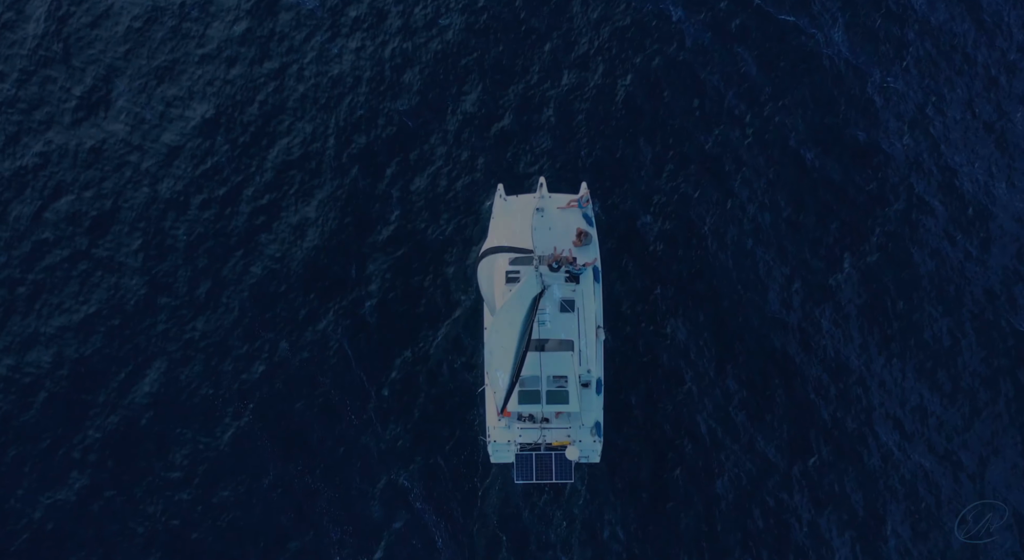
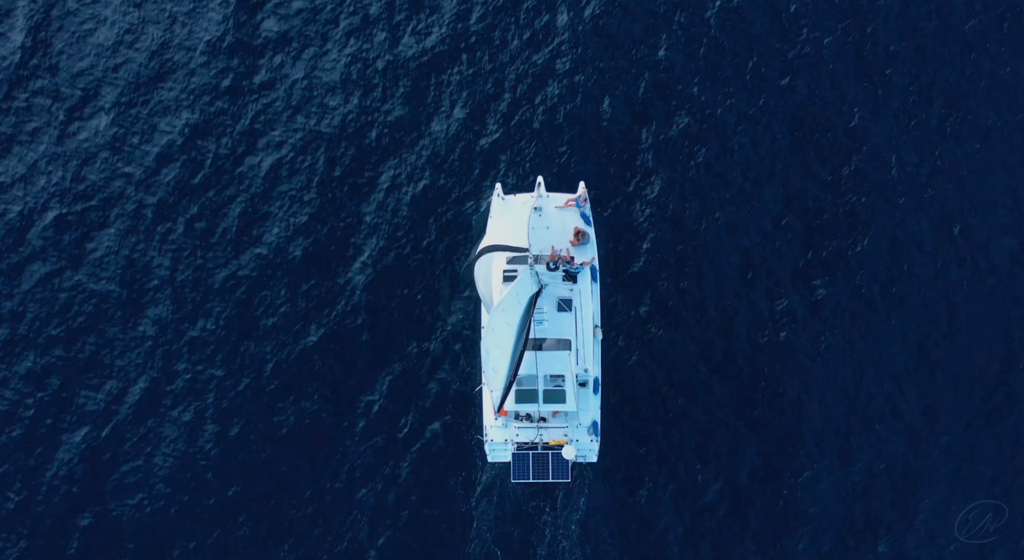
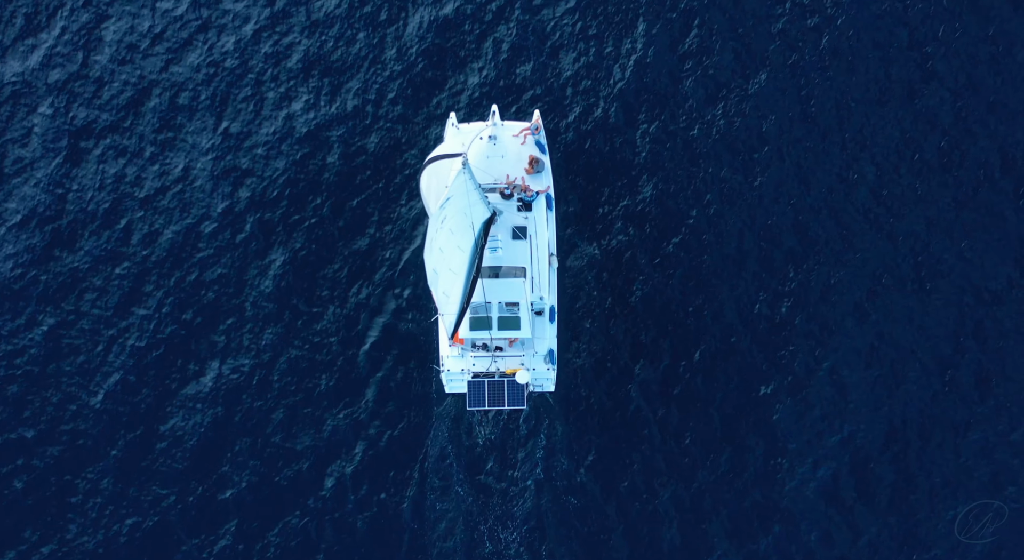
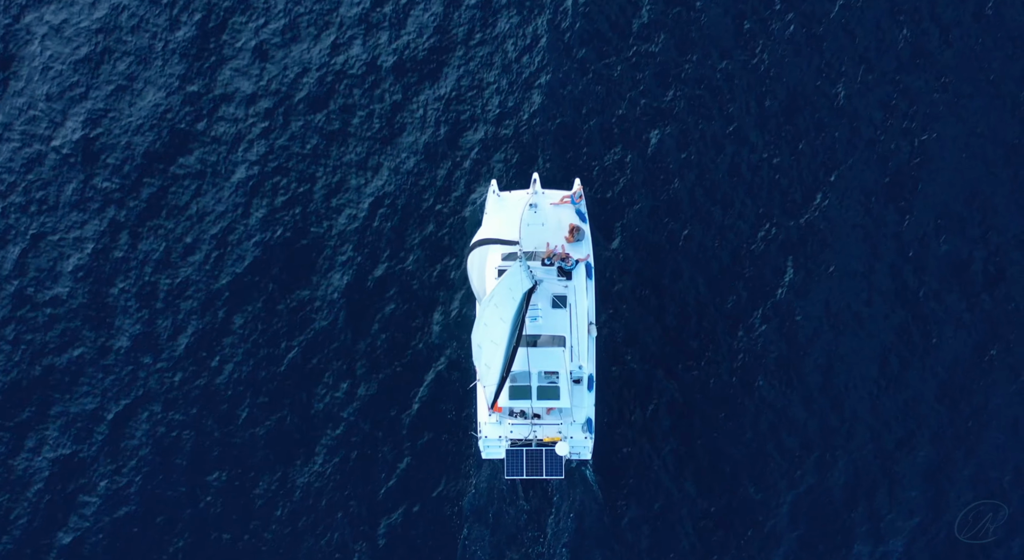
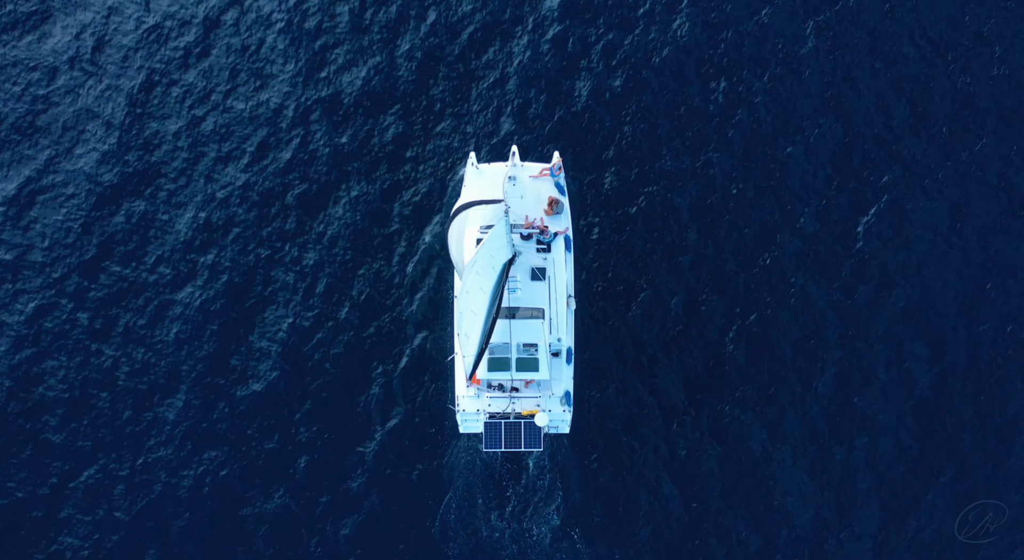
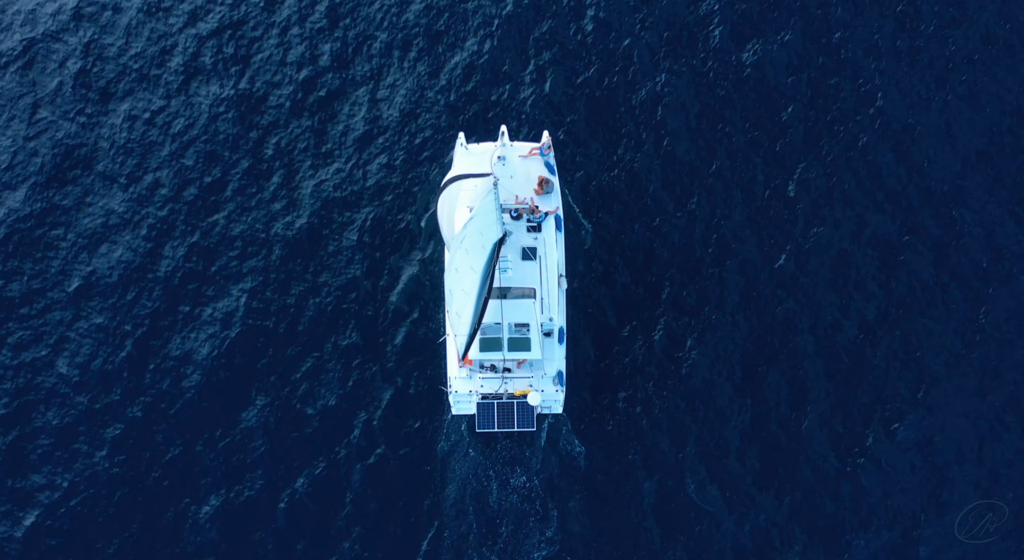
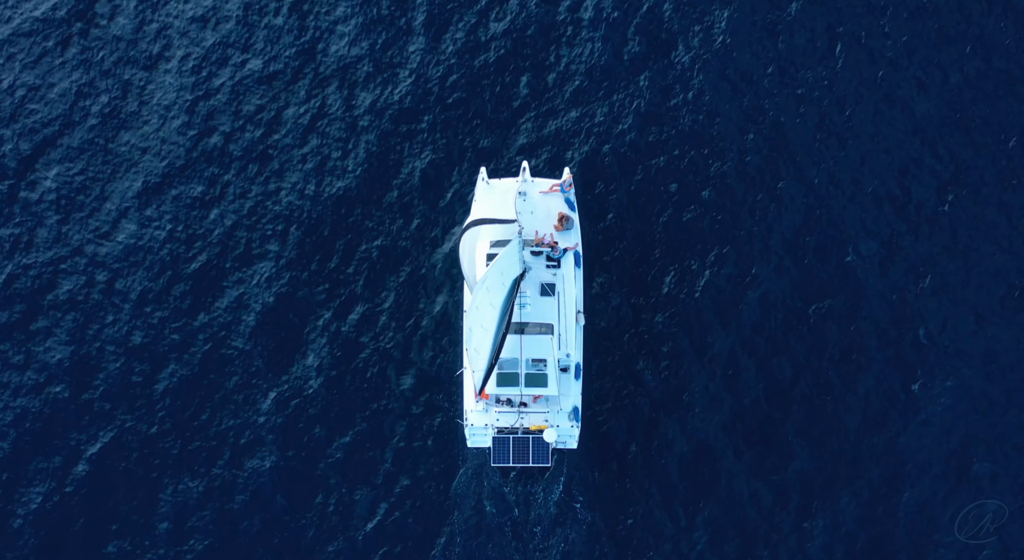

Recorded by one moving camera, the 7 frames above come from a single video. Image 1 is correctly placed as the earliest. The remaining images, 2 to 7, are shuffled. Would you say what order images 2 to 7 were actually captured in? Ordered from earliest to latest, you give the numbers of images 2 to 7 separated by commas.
2, 4, 7, 5, 6, 3
